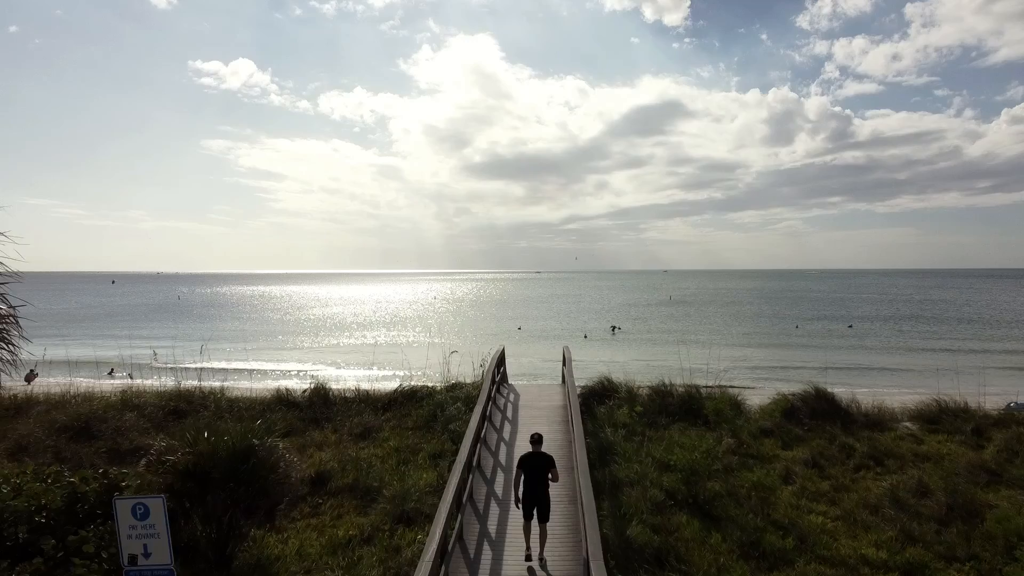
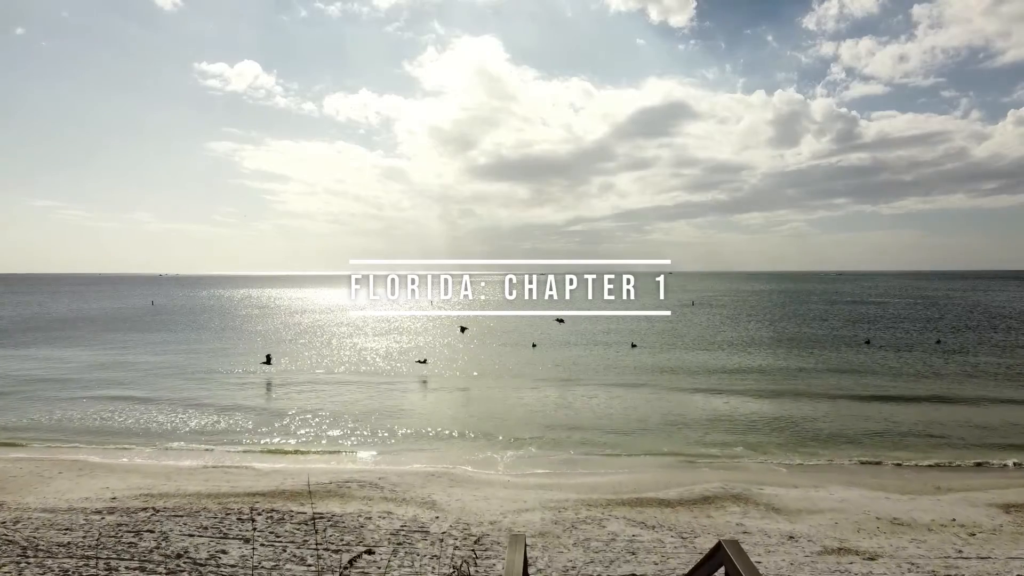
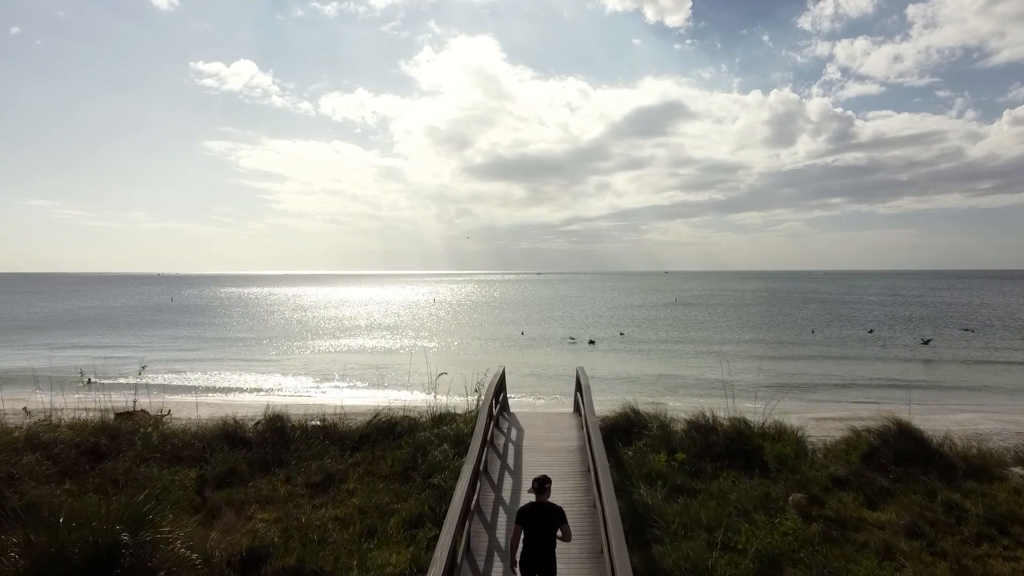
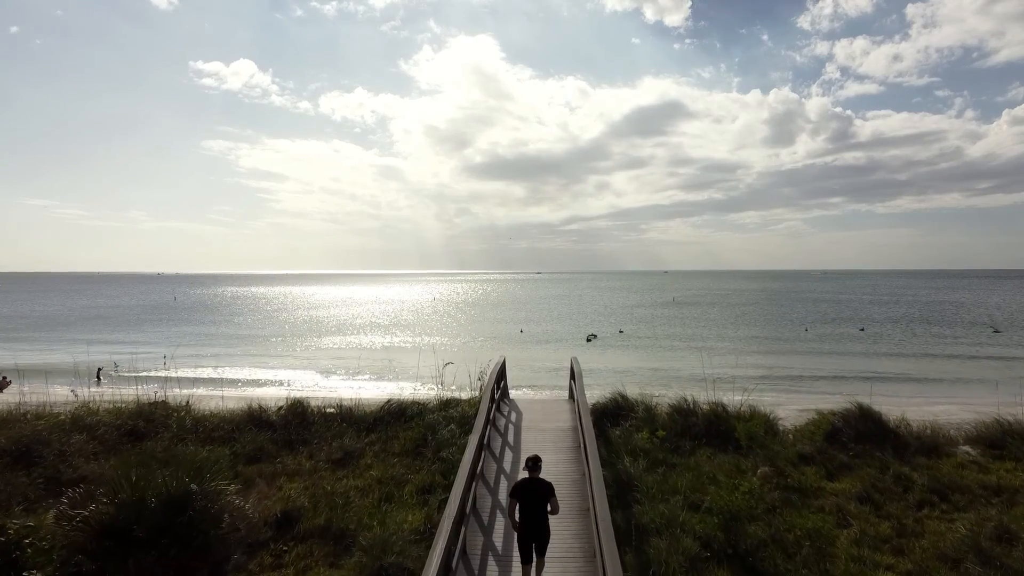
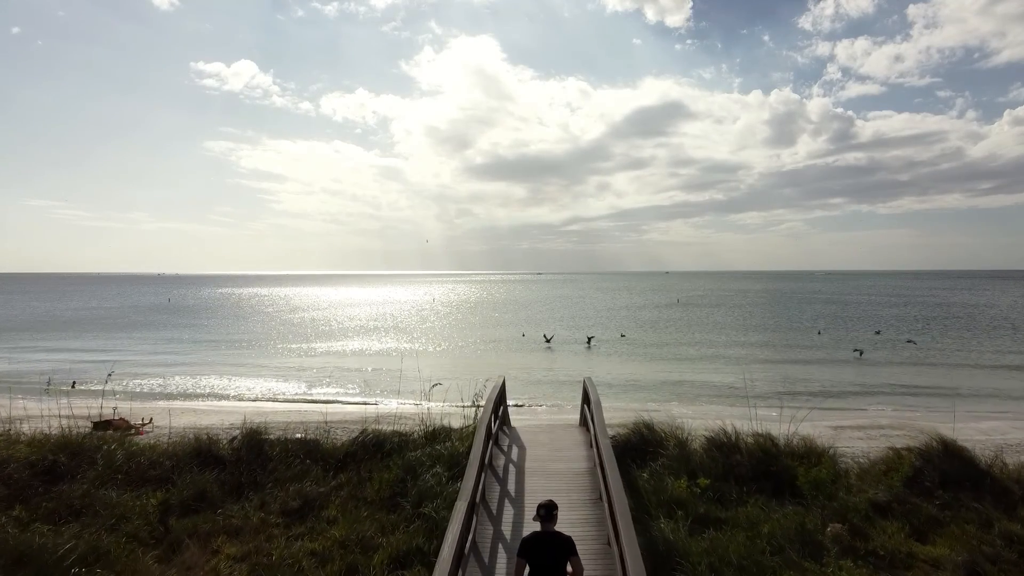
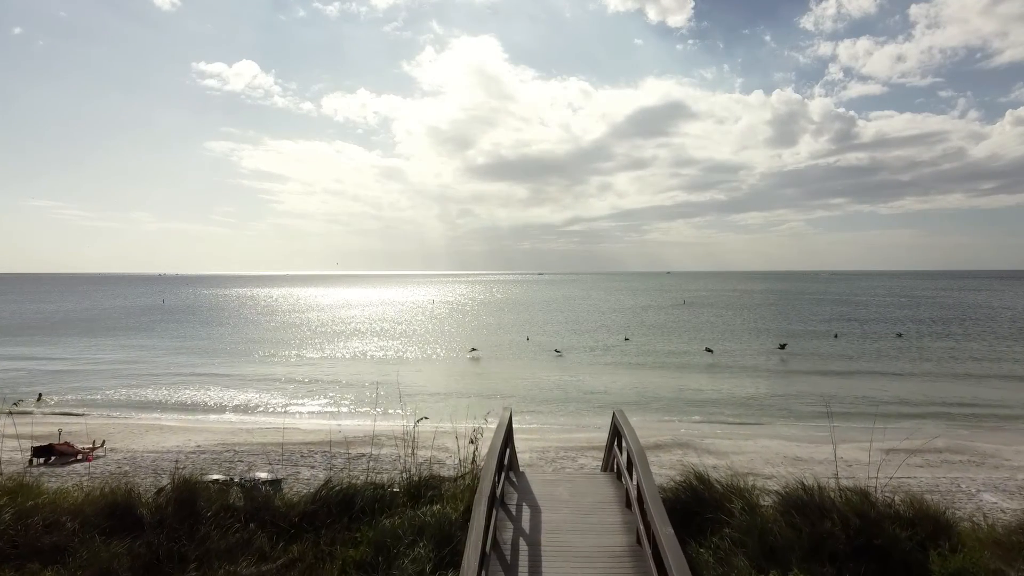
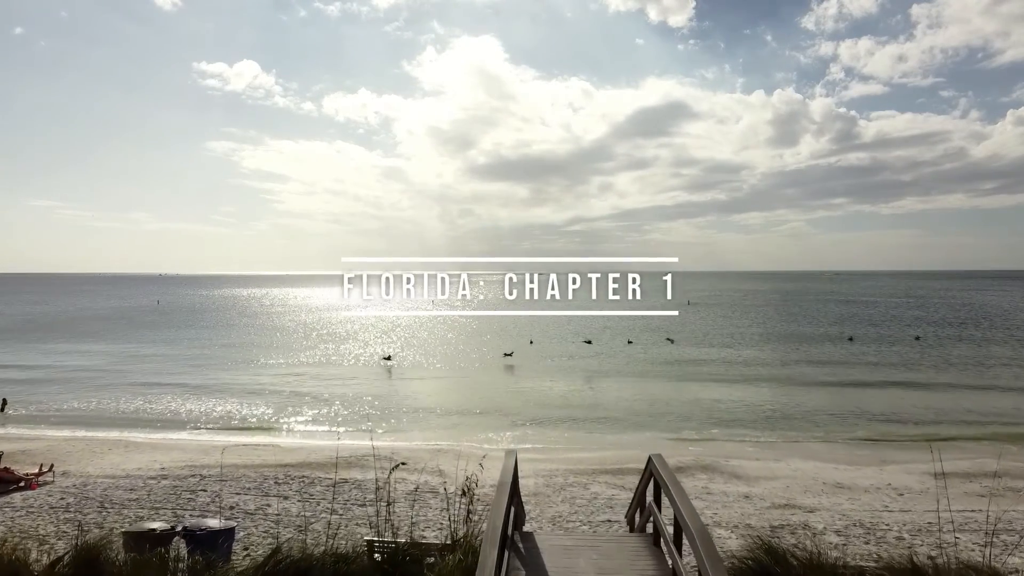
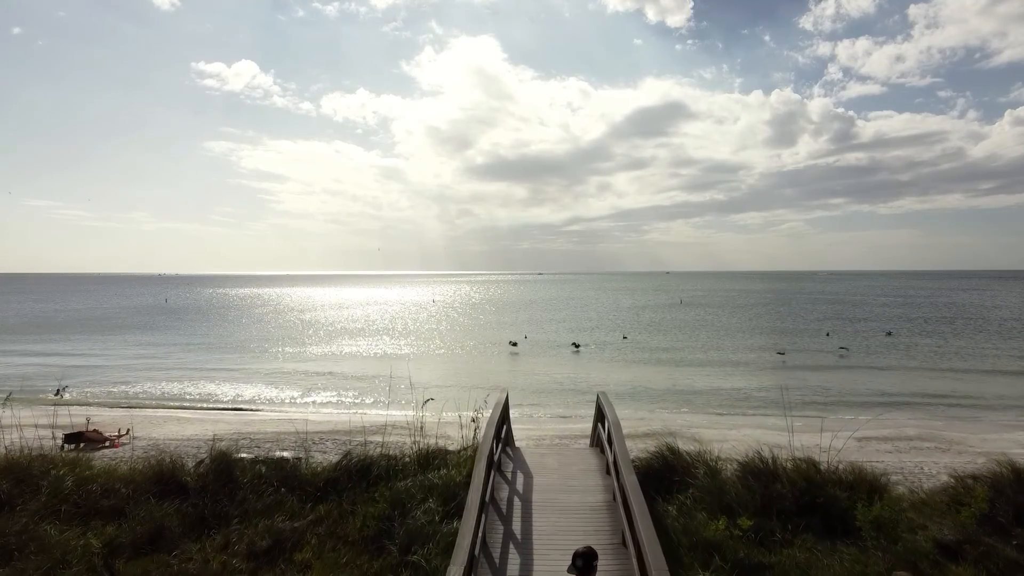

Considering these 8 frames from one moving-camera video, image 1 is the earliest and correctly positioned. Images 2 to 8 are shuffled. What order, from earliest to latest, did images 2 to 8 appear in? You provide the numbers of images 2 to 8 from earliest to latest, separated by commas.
4, 3, 5, 8, 6, 7, 2
